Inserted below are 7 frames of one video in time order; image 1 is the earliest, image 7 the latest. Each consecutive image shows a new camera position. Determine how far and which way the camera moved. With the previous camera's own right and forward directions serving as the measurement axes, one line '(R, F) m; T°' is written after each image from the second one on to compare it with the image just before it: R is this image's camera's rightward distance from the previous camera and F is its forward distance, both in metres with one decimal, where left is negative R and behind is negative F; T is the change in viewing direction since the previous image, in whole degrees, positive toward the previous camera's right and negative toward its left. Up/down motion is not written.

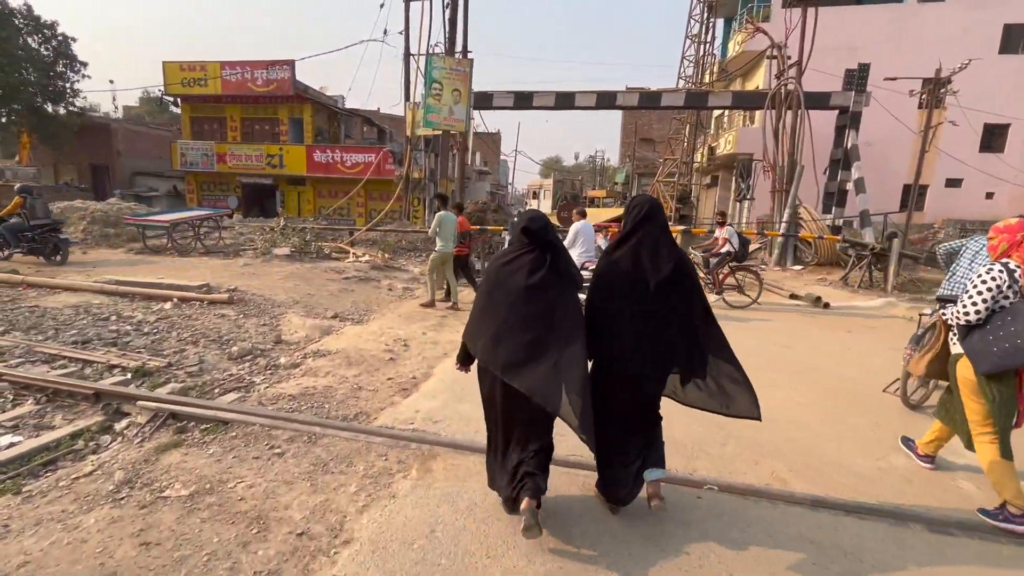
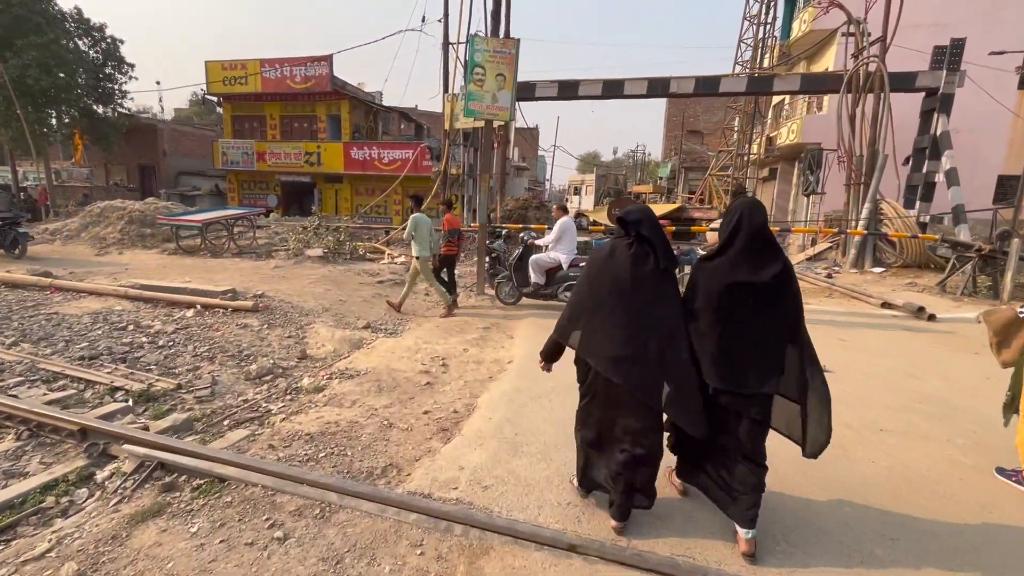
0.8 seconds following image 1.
(-0.2, +0.9) m; -4°
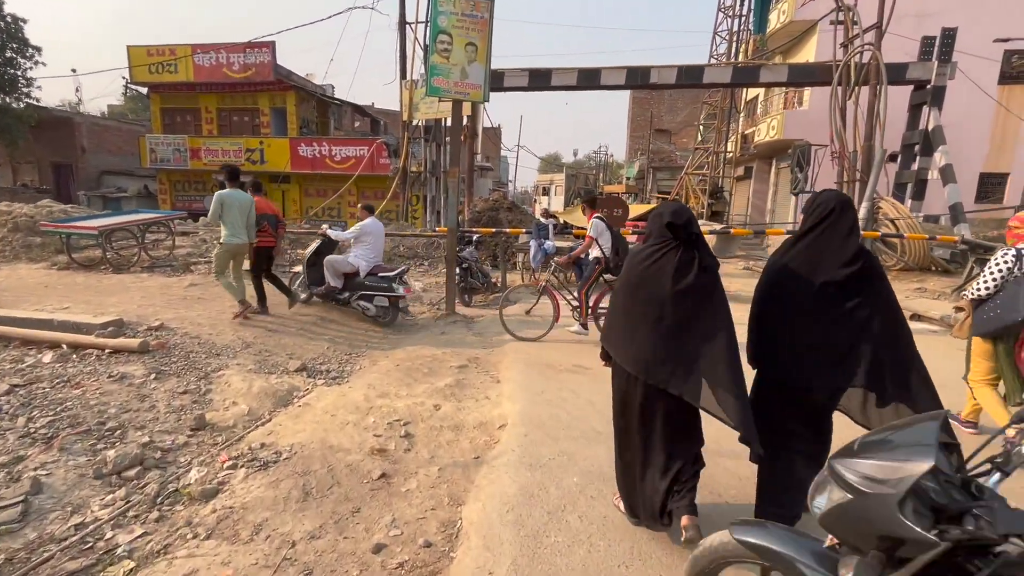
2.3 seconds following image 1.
(-0.2, +1.6) m; +4°
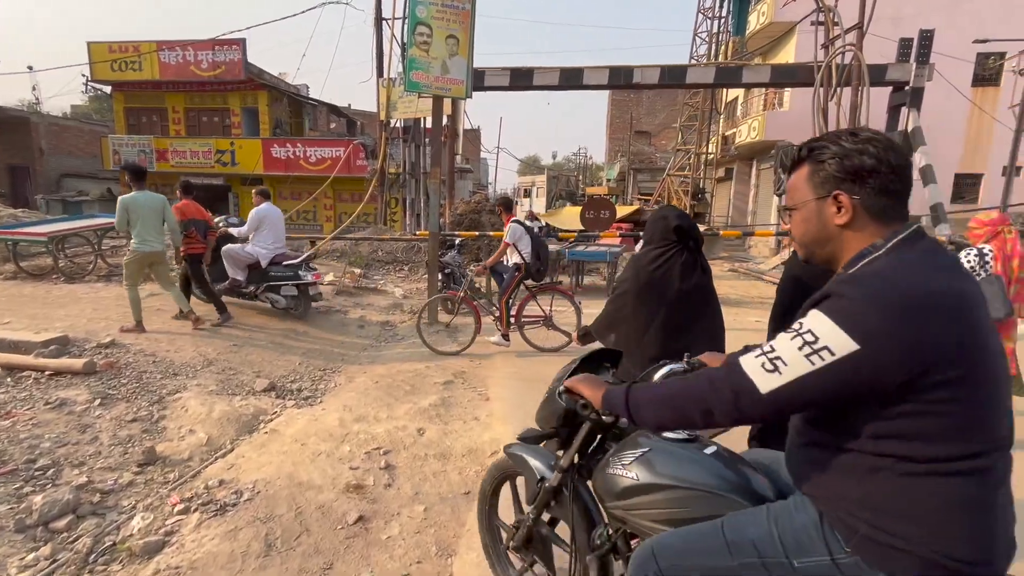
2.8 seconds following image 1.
(-0.1, +0.4) m; +2°
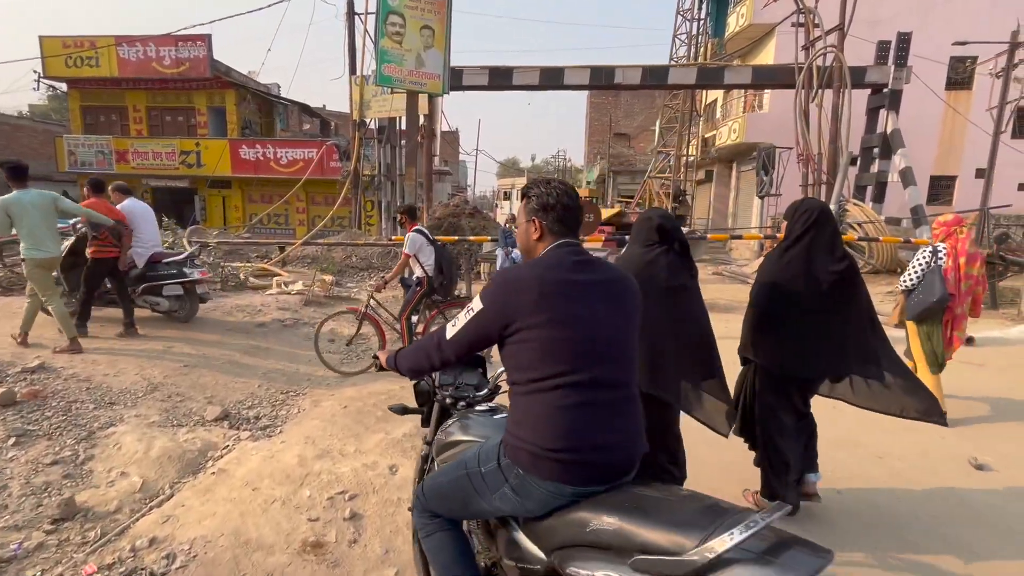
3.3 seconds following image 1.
(0.0, +0.4) m; +2°
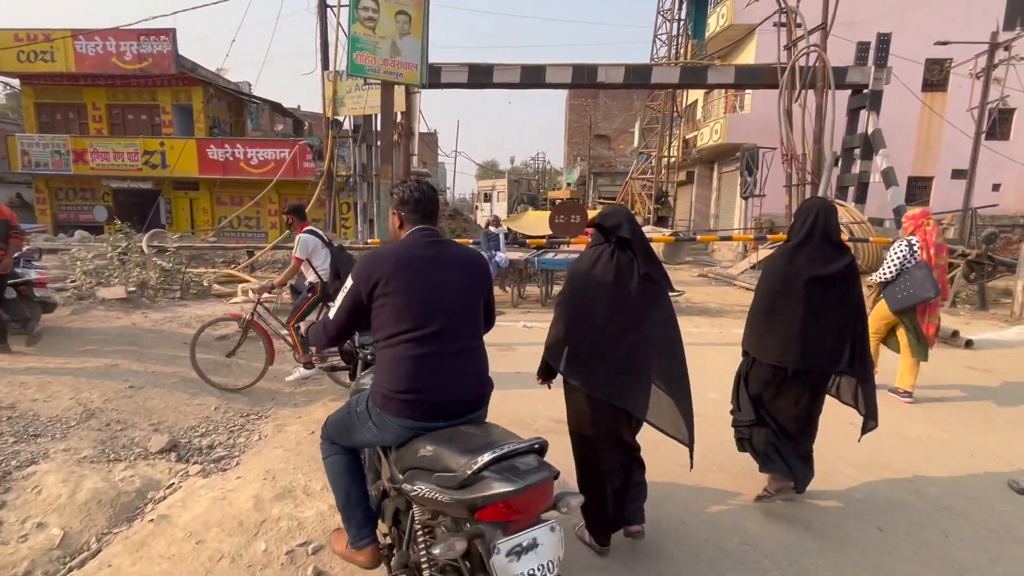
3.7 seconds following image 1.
(-0.1, +0.4) m; +2°
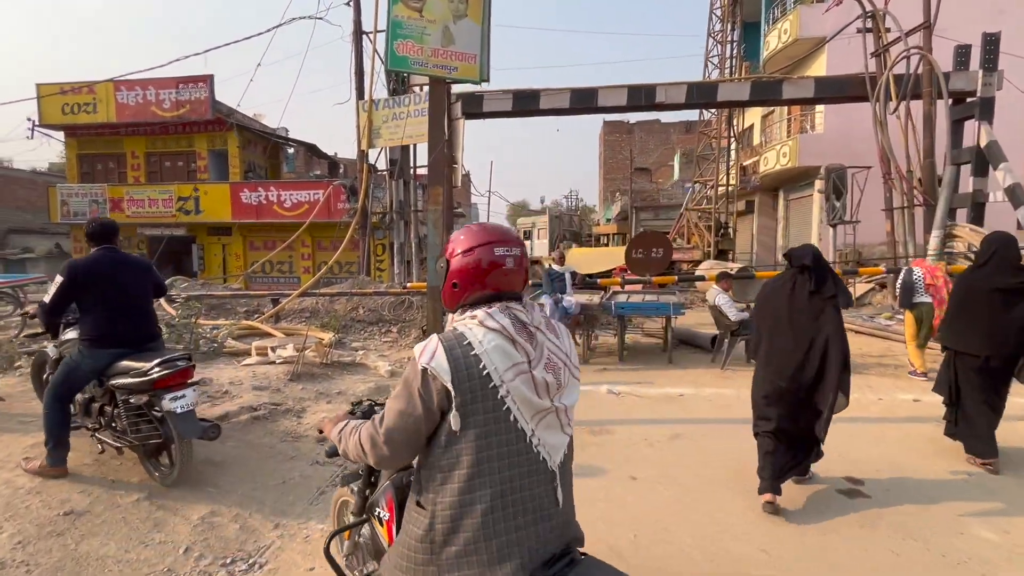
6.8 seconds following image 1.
(-0.5, +1.5) m; -4°
